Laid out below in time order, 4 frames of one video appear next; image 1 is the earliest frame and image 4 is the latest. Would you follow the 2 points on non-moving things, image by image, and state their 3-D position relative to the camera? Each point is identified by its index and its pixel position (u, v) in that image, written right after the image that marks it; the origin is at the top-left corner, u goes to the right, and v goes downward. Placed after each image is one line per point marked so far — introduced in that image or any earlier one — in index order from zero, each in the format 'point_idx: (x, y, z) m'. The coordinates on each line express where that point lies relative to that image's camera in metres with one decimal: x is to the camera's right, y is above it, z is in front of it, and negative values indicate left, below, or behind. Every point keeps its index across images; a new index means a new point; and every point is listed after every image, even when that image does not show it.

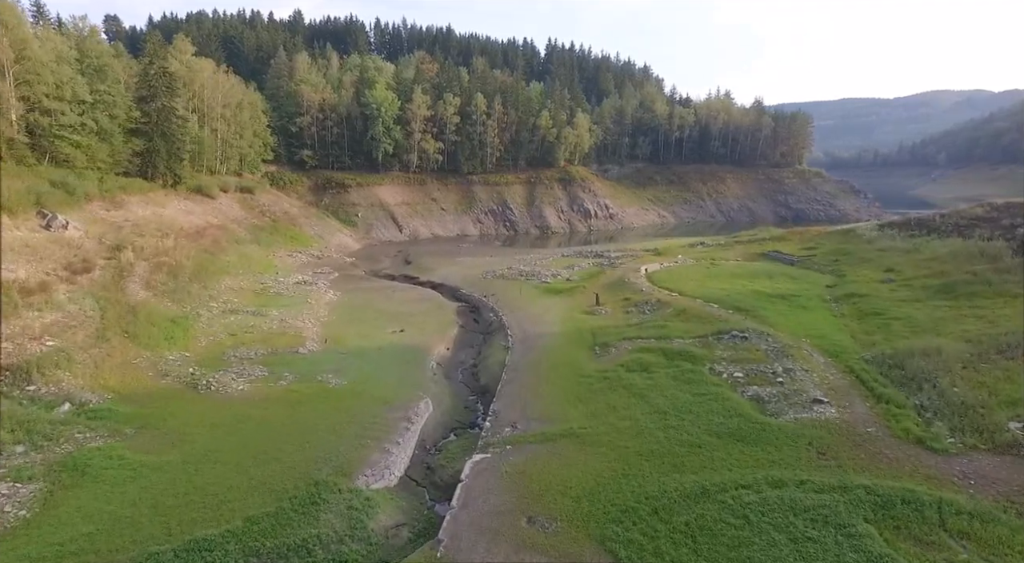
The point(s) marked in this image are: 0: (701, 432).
0: (+6.1, -4.9, +19.3) m
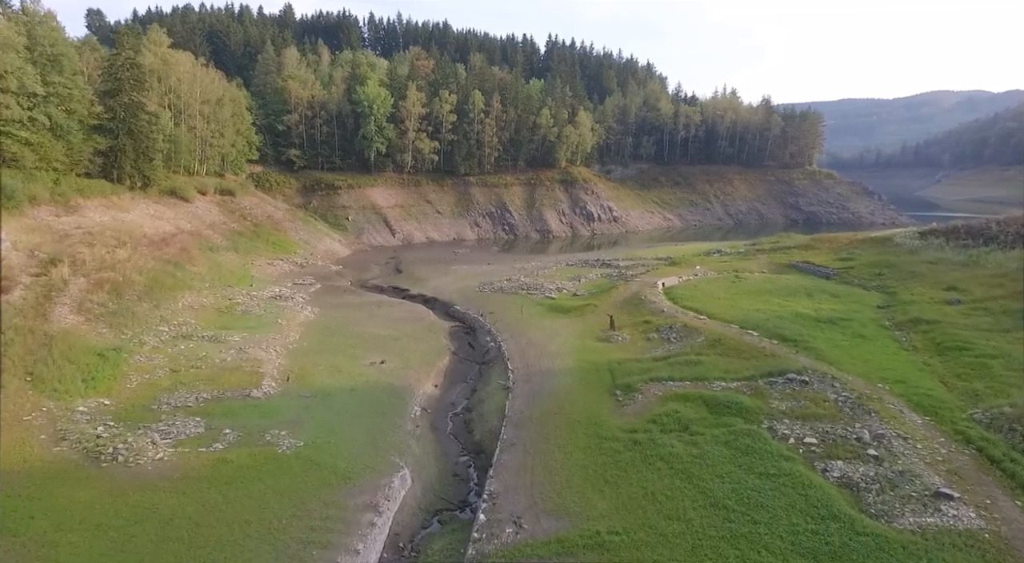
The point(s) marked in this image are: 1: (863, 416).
0: (+6.2, -6.0, +13.5) m
1: (+11.6, -4.4, +19.9) m
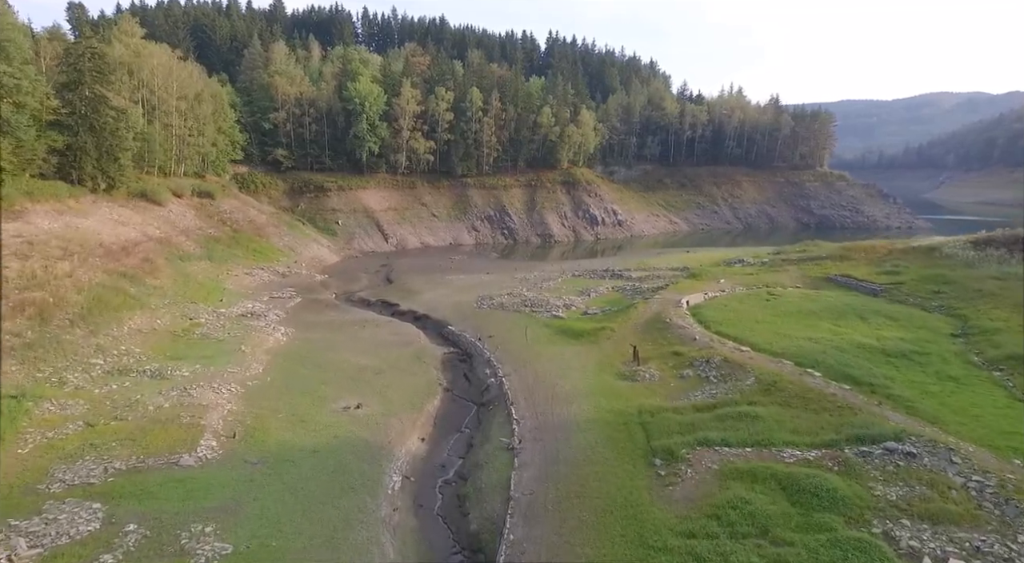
0: (+6.4, -7.1, +7.7) m
1: (+11.9, -5.6, +14.1) m
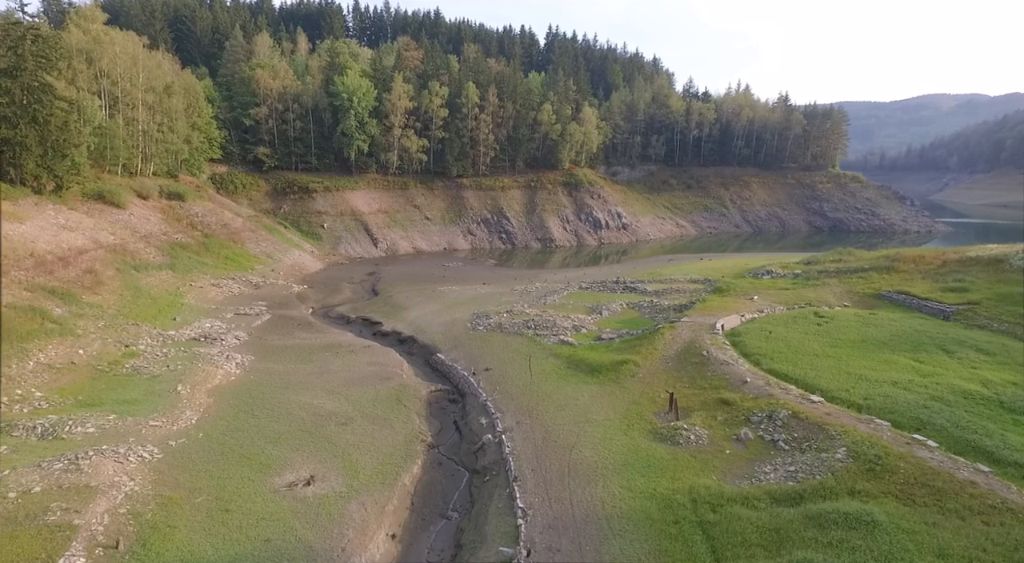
0: (+6.6, -8.2, +1.0) m
1: (+12.1, -6.6, +7.5) m
